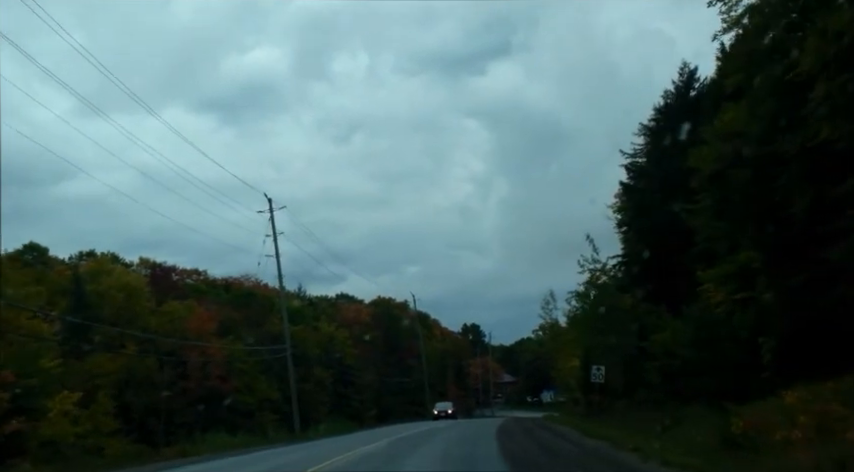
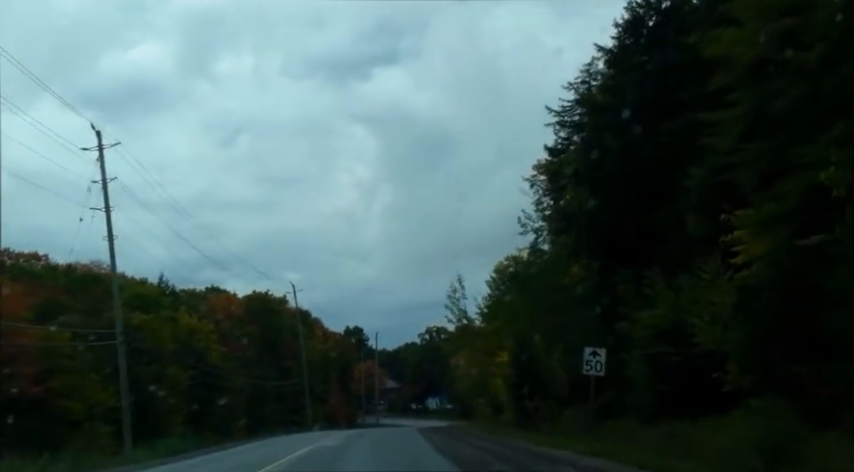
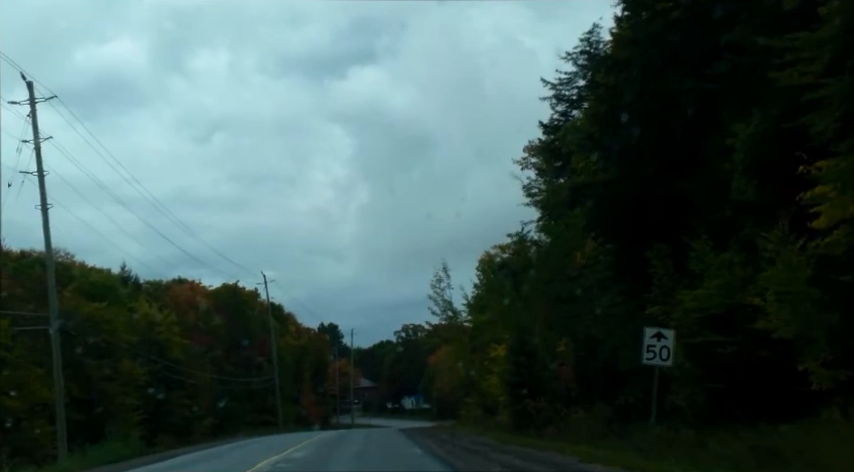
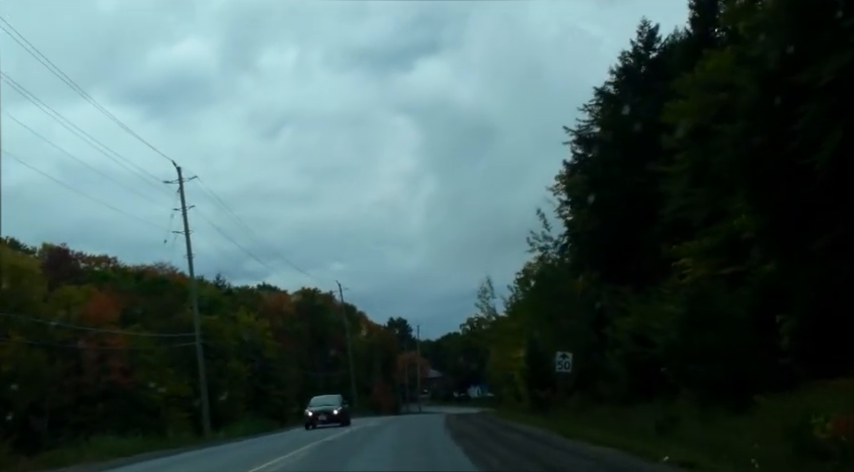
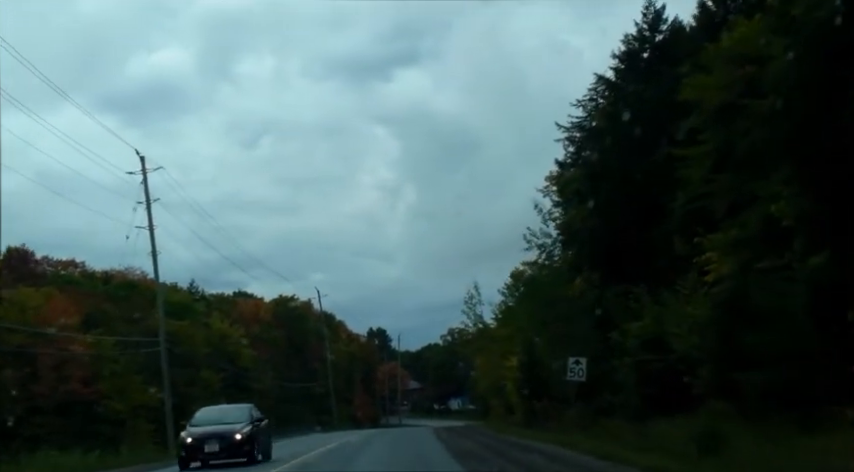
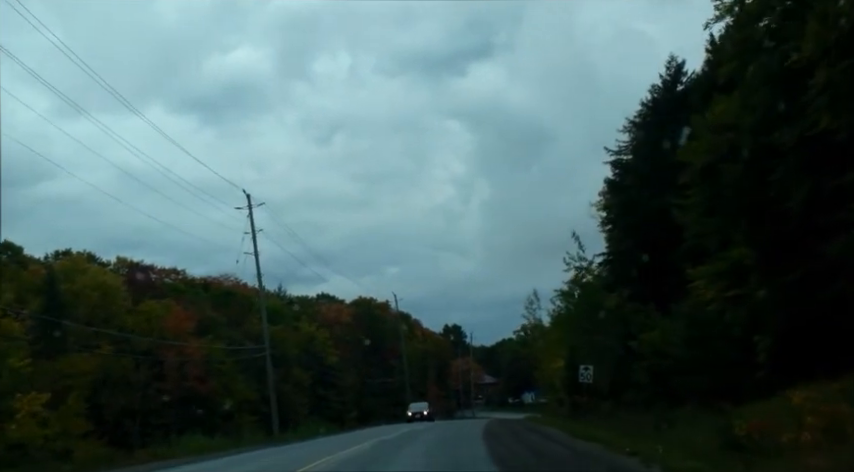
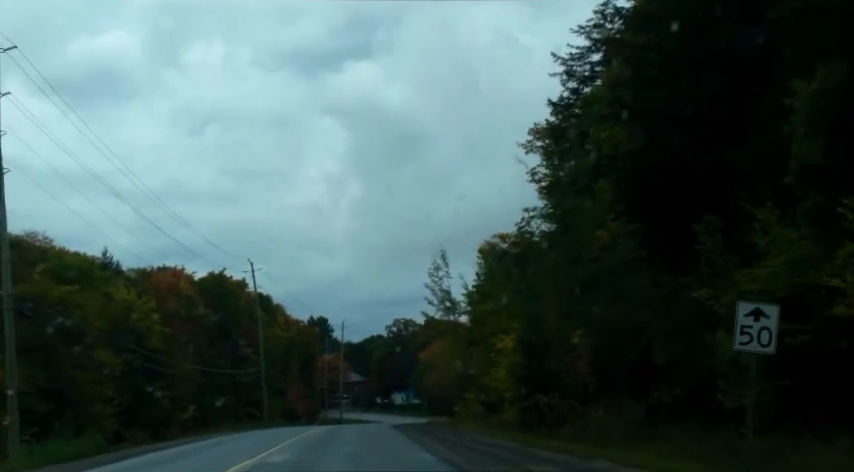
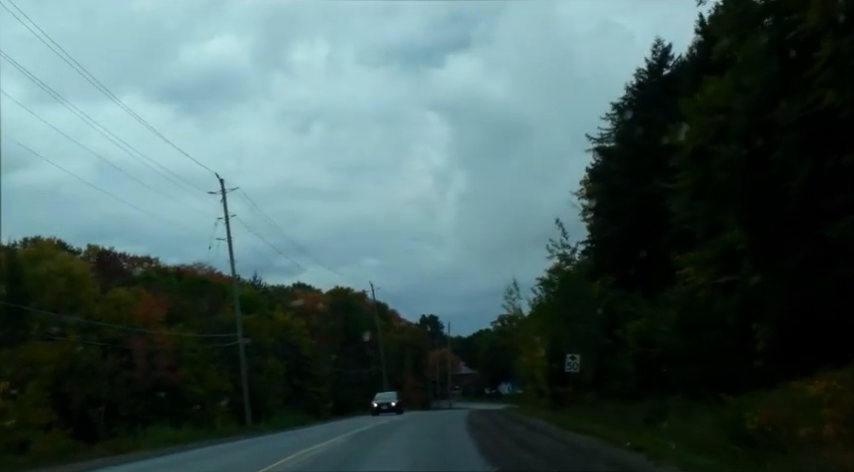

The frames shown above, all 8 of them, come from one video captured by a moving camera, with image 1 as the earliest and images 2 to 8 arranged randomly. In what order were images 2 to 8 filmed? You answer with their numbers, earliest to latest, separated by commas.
6, 8, 4, 5, 2, 3, 7
